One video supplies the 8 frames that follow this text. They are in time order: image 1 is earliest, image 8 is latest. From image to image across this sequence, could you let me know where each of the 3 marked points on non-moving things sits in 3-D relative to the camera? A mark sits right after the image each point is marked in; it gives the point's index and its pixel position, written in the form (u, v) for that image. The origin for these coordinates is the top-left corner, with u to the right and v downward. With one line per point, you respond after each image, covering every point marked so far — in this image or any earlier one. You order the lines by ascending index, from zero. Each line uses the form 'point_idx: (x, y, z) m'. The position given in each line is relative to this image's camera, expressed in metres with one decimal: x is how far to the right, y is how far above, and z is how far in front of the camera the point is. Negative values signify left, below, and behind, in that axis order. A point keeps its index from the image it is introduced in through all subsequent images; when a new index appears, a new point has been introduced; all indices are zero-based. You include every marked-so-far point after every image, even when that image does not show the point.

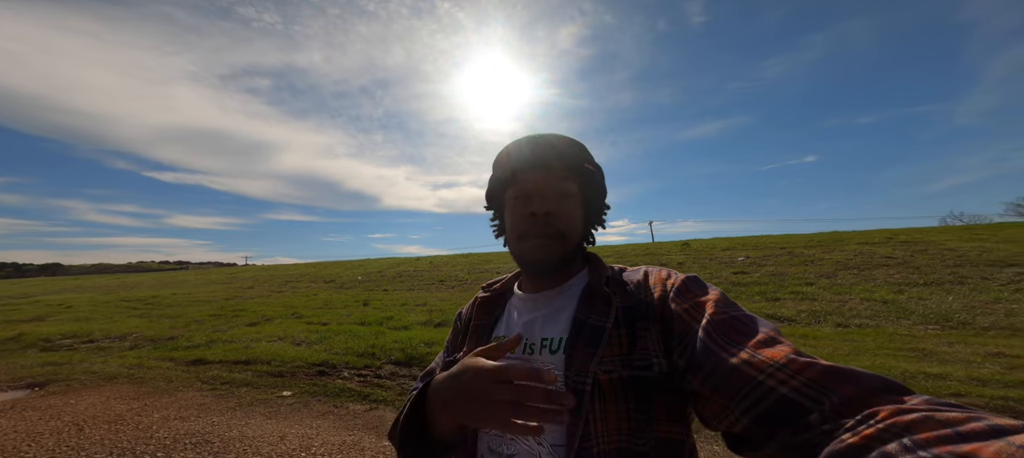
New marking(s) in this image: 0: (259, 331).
0: (-6.8, -2.8, +8.6) m
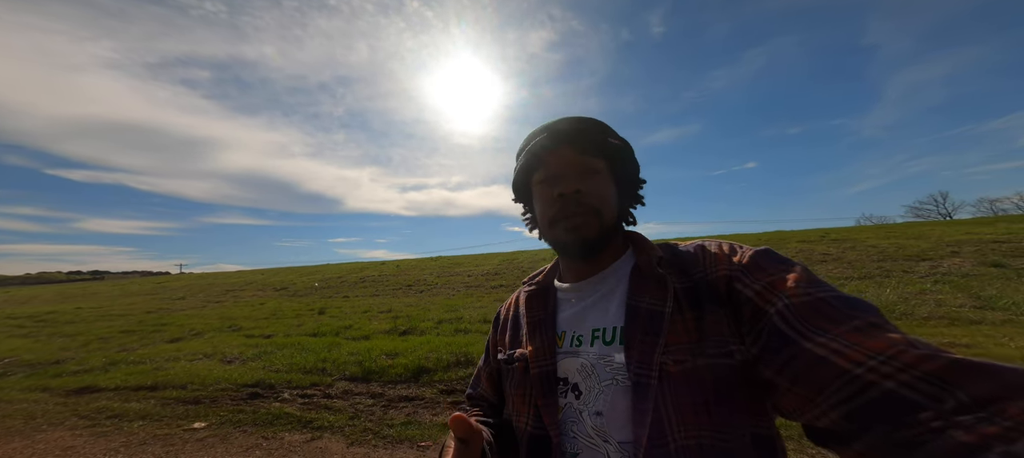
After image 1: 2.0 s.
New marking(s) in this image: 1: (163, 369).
0: (-7.5, -2.8, +7.4) m
1: (-6.8, -2.7, +6.3) m
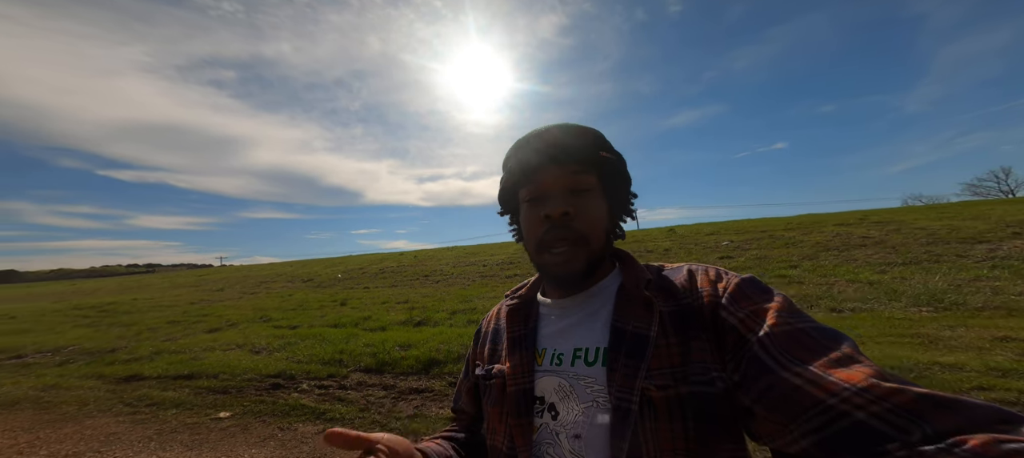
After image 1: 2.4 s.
0: (-7.2, -2.7, +7.9) m
1: (-6.5, -2.7, +6.8) m
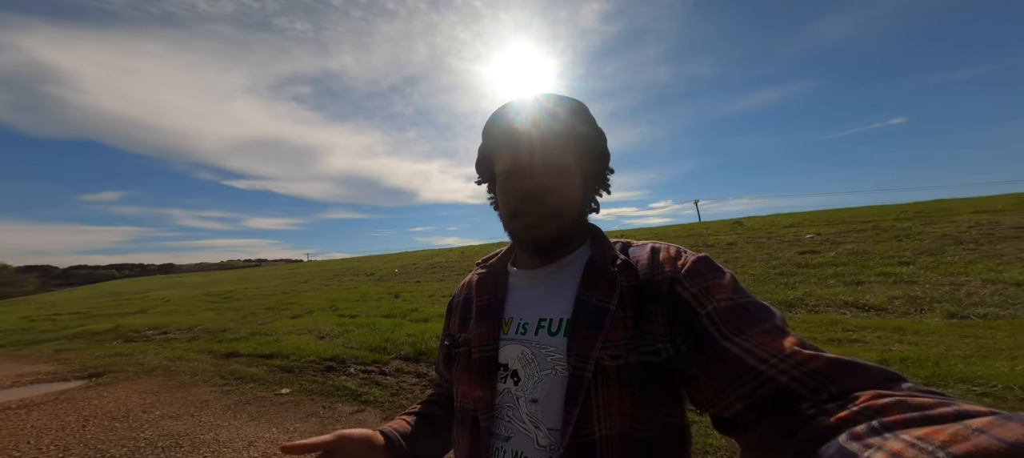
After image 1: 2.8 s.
0: (-6.1, -2.7, +9.3) m
1: (-5.6, -2.8, +8.0) m
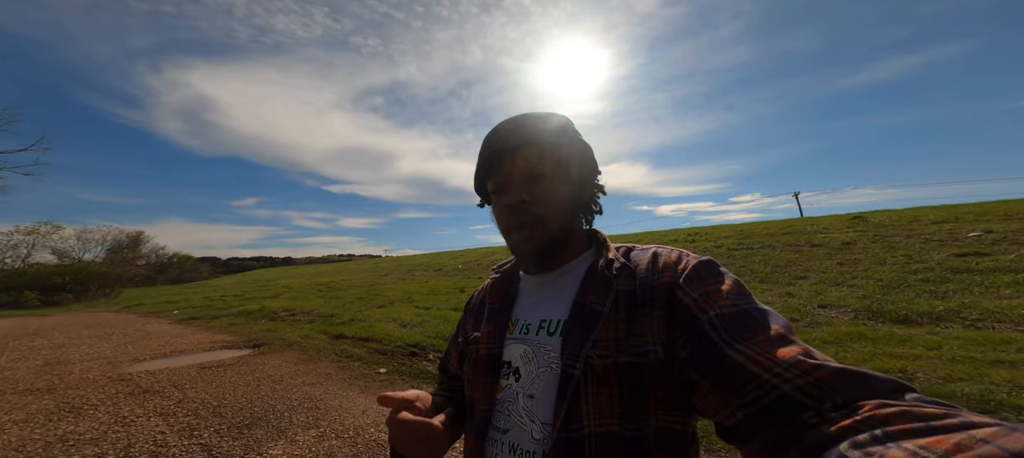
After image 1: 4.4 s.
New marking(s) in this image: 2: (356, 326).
0: (-4.3, -2.8, +10.5) m
1: (-4.0, -2.8, +9.2) m
2: (-4.7, -2.9, +9.7) m
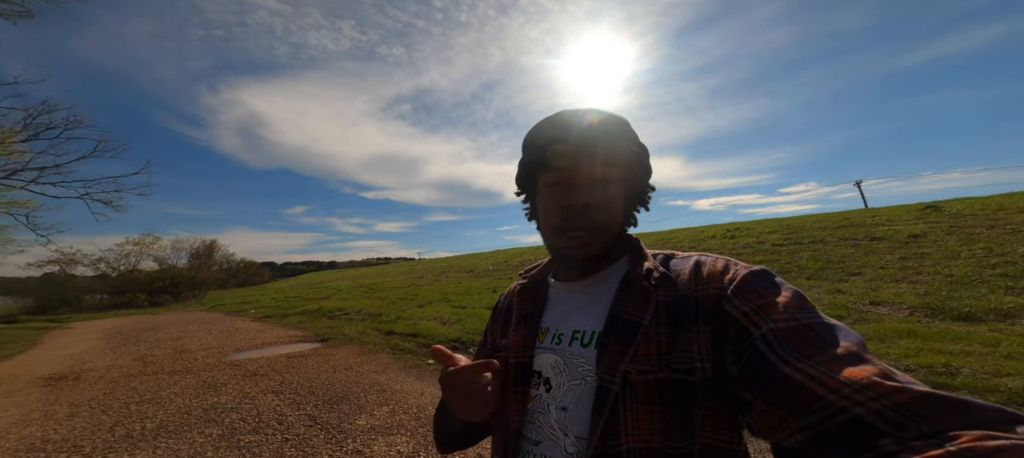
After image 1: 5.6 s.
0: (-3.3, -2.9, +11.3) m
1: (-3.1, -3.0, +10.0) m
2: (-3.7, -3.1, +10.4) m
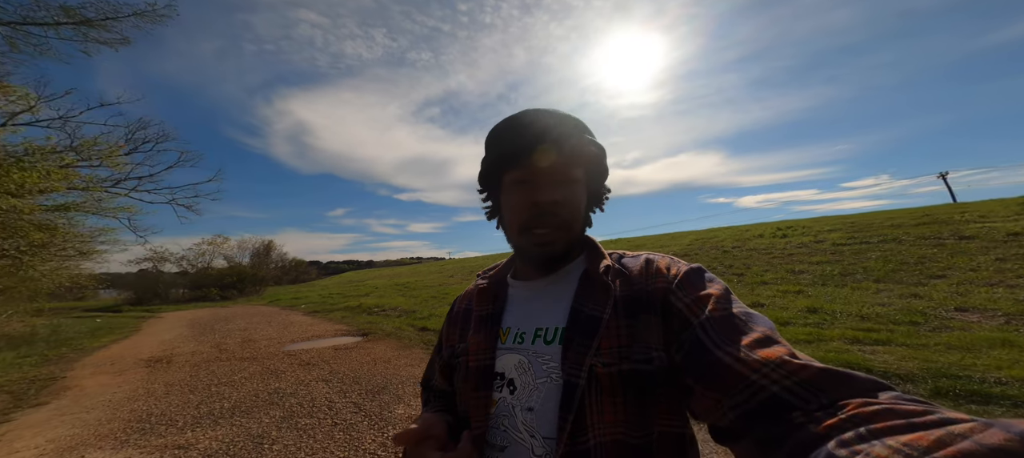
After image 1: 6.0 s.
0: (-2.3, -2.9, +11.7) m
1: (-2.2, -3.0, +10.4) m
2: (-2.8, -3.1, +10.9) m
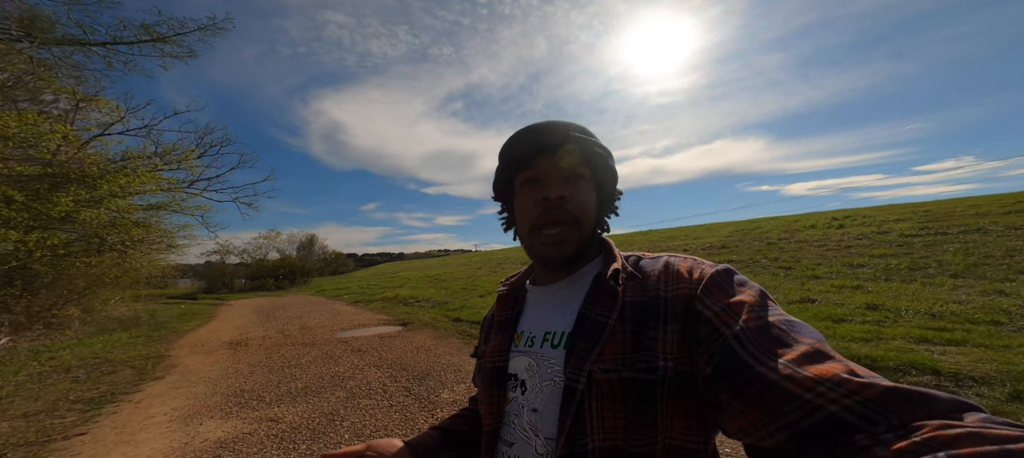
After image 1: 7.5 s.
0: (-1.3, -2.7, +12.1) m
1: (-1.4, -2.8, +10.8) m
2: (-1.9, -2.9, +11.4) m
